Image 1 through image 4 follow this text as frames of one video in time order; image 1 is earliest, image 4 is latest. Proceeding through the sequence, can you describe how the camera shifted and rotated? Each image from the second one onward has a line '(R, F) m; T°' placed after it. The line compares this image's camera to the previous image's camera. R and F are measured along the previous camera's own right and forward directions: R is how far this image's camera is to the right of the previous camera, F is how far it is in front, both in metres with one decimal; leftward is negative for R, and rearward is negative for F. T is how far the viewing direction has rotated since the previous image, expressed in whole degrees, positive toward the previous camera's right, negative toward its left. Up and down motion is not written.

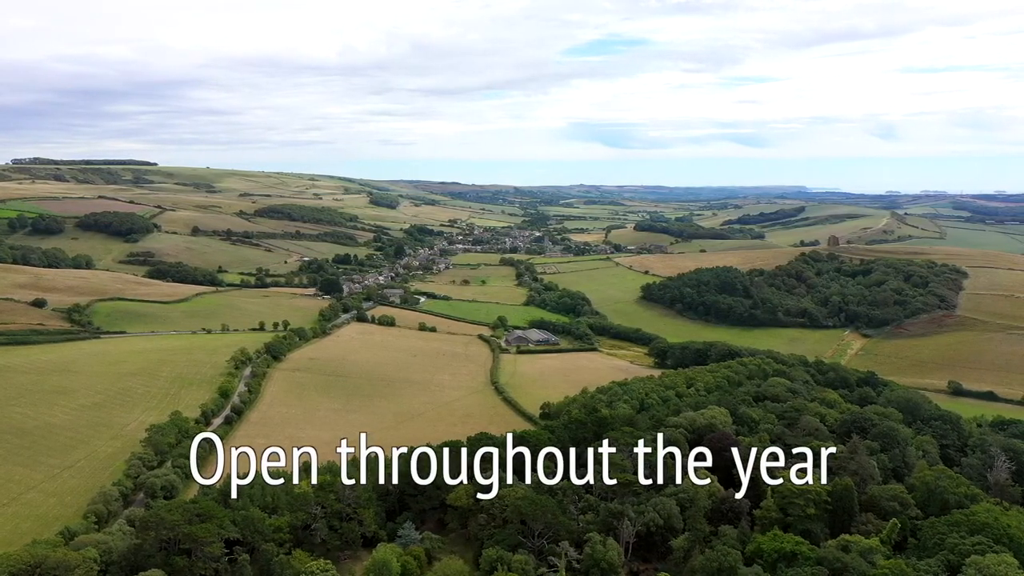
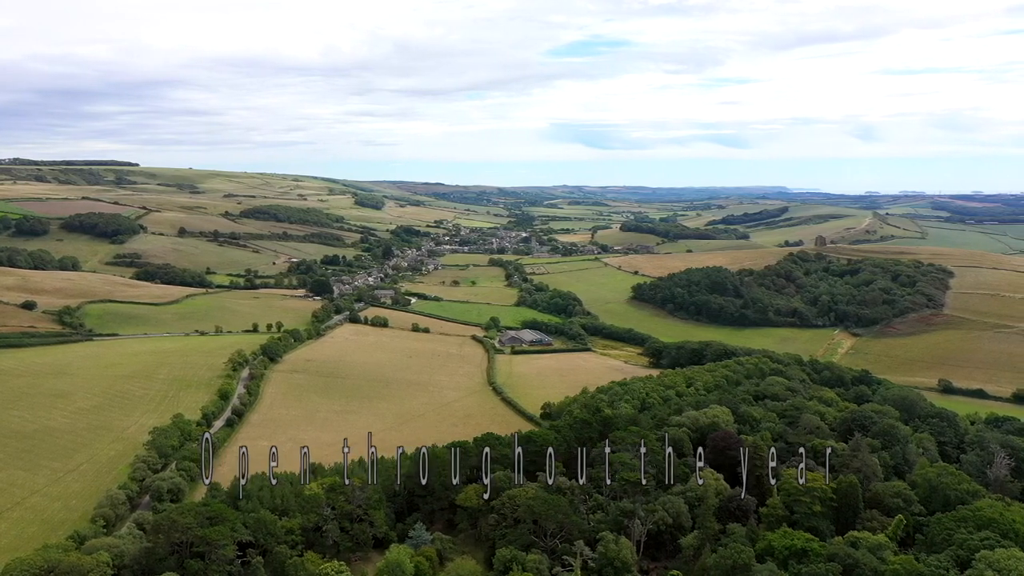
(-0.8, 0.0) m; +1°
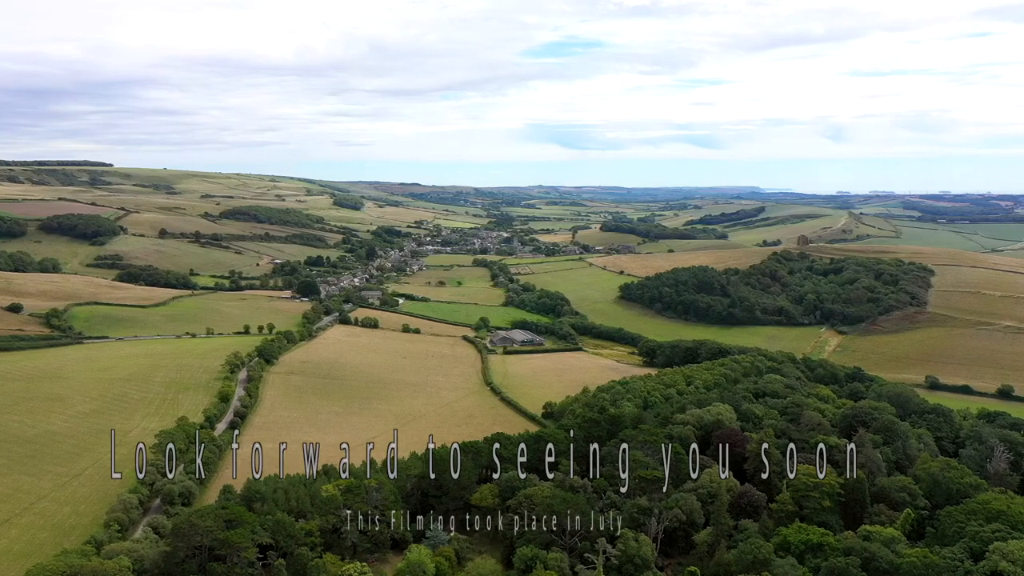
(-1.2, -0.1) m; +1°
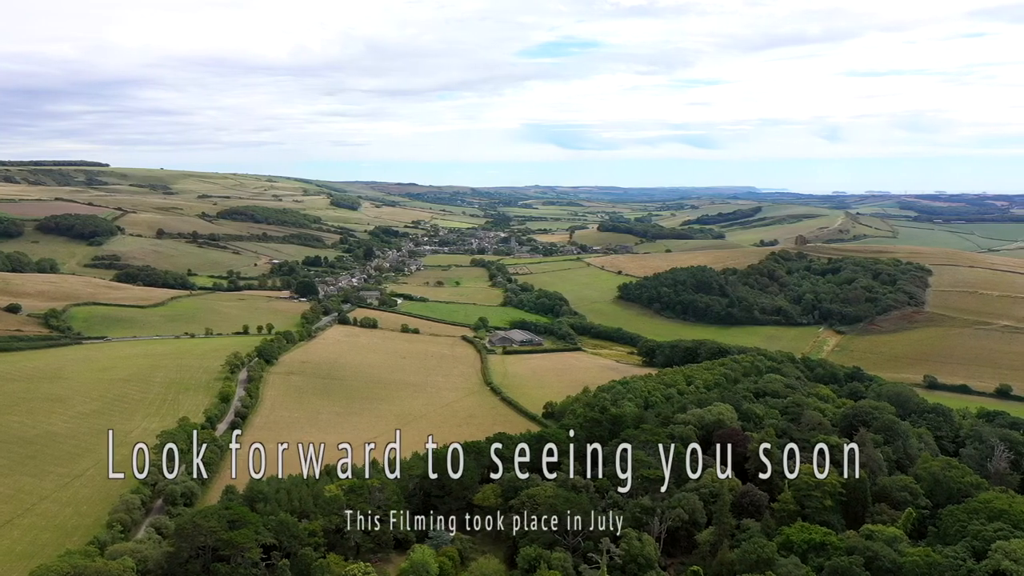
(-0.2, 0.0) m; 0°
